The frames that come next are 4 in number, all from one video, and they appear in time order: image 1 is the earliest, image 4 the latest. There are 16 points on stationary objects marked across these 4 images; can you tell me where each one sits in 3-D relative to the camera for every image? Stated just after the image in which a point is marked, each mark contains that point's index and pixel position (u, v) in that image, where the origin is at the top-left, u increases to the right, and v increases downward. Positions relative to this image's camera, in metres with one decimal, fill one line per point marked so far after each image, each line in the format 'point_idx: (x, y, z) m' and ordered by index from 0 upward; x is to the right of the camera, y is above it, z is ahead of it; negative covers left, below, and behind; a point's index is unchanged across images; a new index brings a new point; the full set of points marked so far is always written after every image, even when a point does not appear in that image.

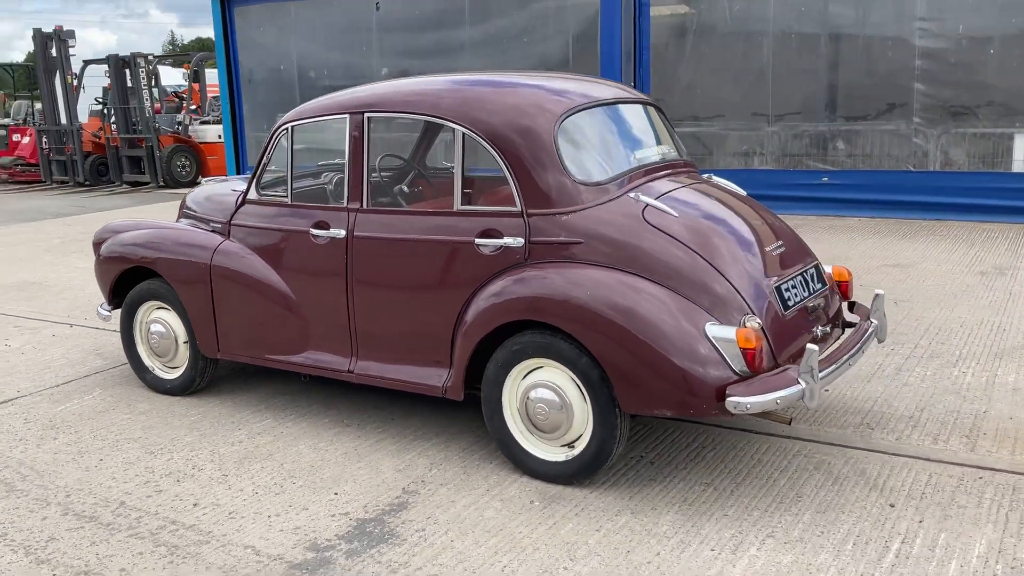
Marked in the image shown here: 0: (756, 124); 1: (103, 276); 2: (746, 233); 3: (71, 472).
0: (+2.5, +1.7, +10.1) m
1: (-2.1, +0.1, +4.9) m
2: (+0.9, +0.2, +3.8) m
3: (-1.8, -0.7, +4.0) m
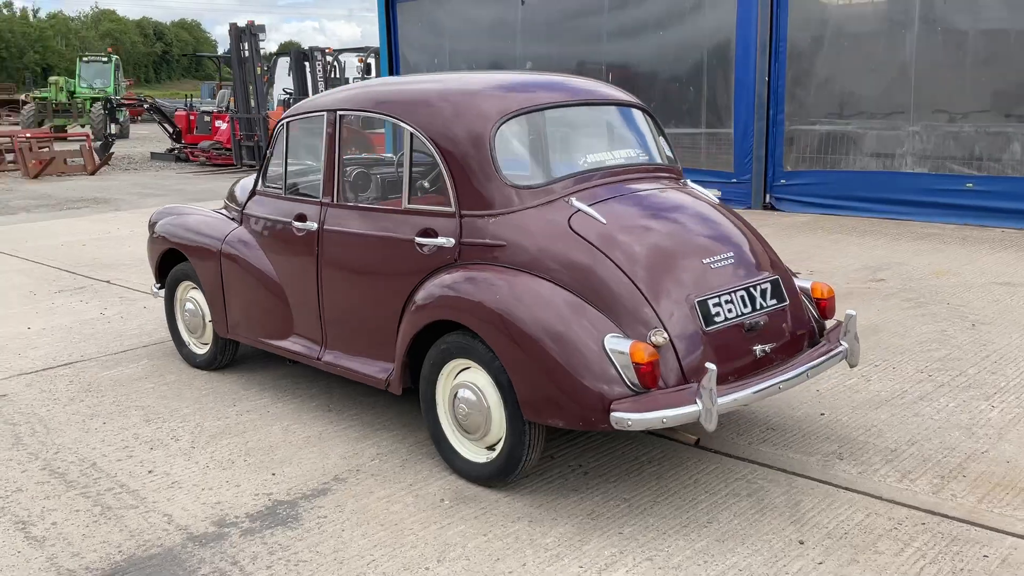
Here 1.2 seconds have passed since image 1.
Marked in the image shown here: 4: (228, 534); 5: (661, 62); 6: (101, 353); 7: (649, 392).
0: (+3.7, +1.6, +9.4) m
1: (-2.0, +0.2, +5.4) m
2: (+0.6, +0.2, +3.6) m
3: (-2.0, -0.6, +4.4) m
4: (-1.0, -0.8, +3.4) m
5: (+1.7, +2.6, +11.1) m
6: (-2.3, -0.4, +5.6) m
7: (+0.4, -0.3, +3.2) m
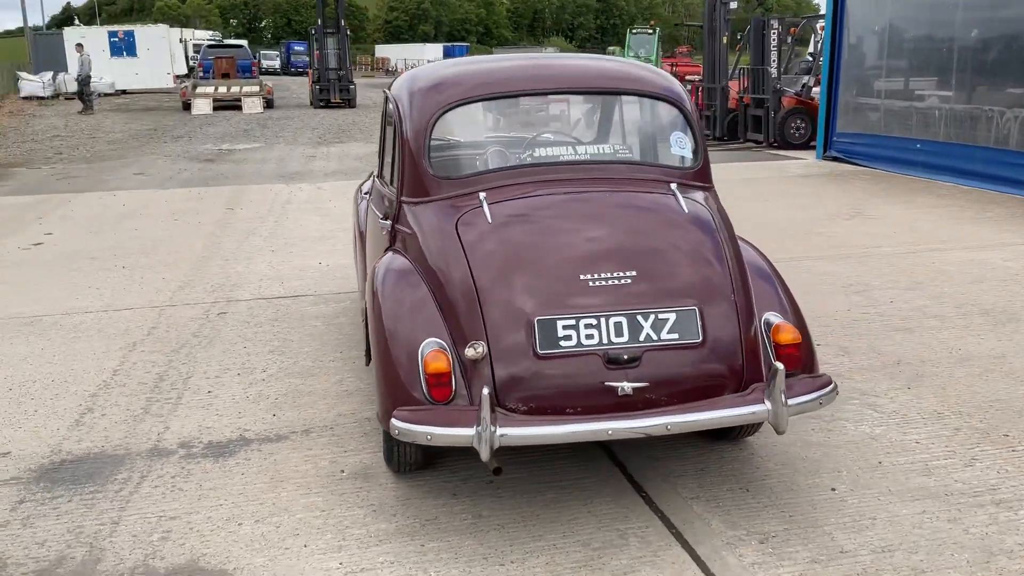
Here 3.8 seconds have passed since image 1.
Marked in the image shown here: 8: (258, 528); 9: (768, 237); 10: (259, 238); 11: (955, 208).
0: (+6.1, +1.1, +6.3) m
1: (-1.0, +0.5, +6.1) m
2: (+0.2, +0.1, +3.2) m
3: (-1.6, -0.3, +5.3) m
4: (-1.4, -0.7, +4.0) m
5: (+5.4, +2.3, +8.7) m
6: (-1.2, 0.0, +6.5) m
7: (-0.2, -0.4, +3.0) m
8: (-0.9, -0.8, +3.3) m
9: (+2.1, +0.4, +8.1) m
10: (-2.2, +0.4, +8.5) m
11: (+4.2, +0.8, +9.2) m
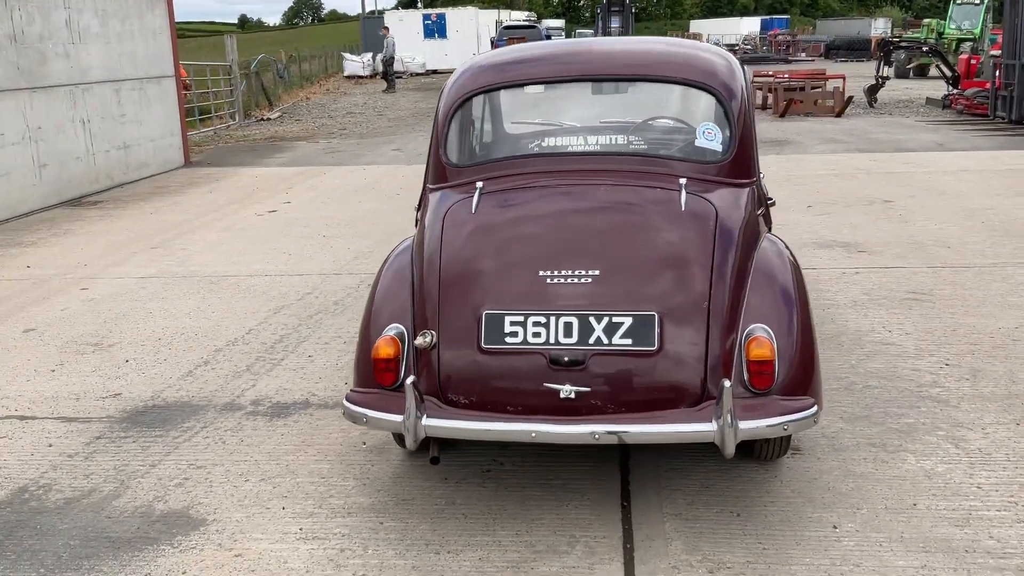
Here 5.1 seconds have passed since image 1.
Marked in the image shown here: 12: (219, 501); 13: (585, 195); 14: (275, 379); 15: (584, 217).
0: (+6.7, +0.7, +4.2) m
1: (-0.1, +0.6, +6.2) m
2: (+0.1, +0.1, +3.1) m
3: (-1.0, -0.2, +5.7) m
4: (-1.2, -0.5, +4.3) m
5: (+6.9, +2.0, +6.6) m
6: (-0.2, +0.1, +6.7) m
7: (-0.4, -0.3, +3.1) m
8: (-0.9, -0.7, +3.6) m
9: (+3.5, +0.4, +7.1) m
10: (-0.5, +0.7, +8.8) m
11: (+5.8, +0.6, +7.6) m
12: (-1.0, -0.8, +3.5) m
13: (+0.3, +0.3, +3.3) m
14: (-1.1, -0.4, +4.7) m
15: (+0.2, +0.2, +3.2) m
